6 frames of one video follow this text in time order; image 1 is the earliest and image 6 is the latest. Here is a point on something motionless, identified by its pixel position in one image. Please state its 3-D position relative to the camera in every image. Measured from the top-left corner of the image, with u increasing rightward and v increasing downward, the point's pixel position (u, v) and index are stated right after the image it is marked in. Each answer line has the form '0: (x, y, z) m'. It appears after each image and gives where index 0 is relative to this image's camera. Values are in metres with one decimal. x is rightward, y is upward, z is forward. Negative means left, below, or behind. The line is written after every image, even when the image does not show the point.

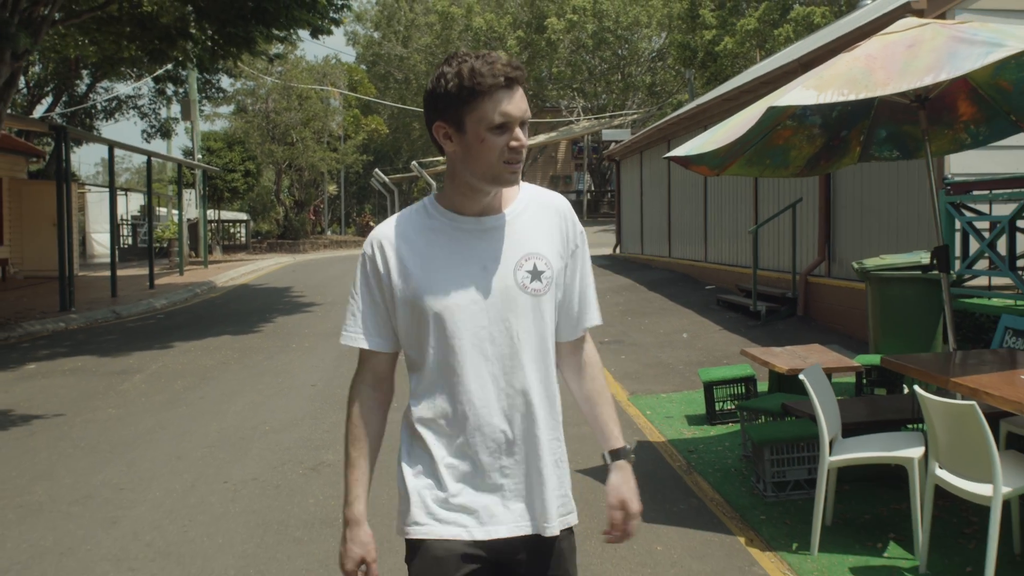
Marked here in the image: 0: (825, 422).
0: (+1.4, -0.6, +4.6) m
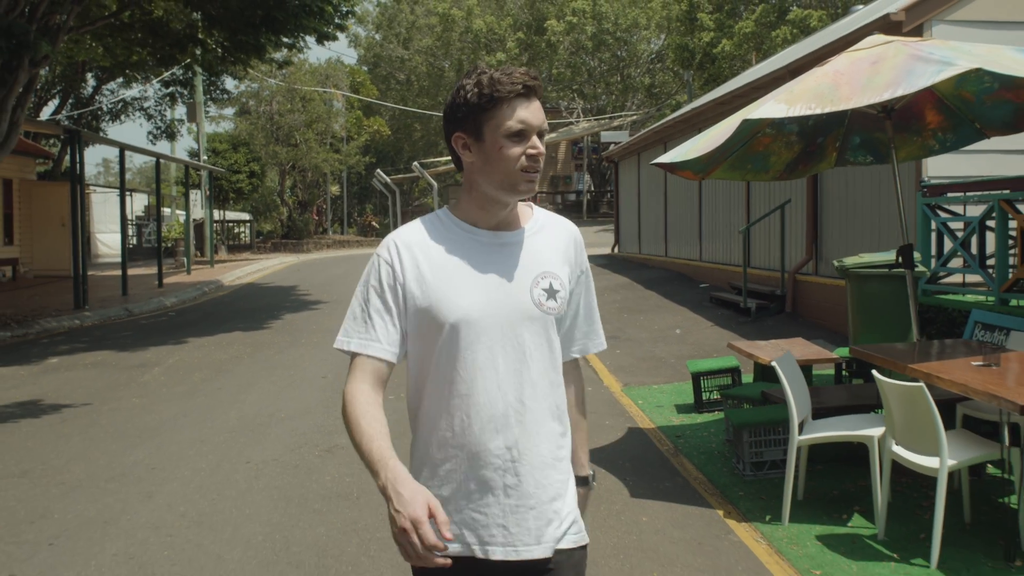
0: (+1.4, -0.6, +5.1) m
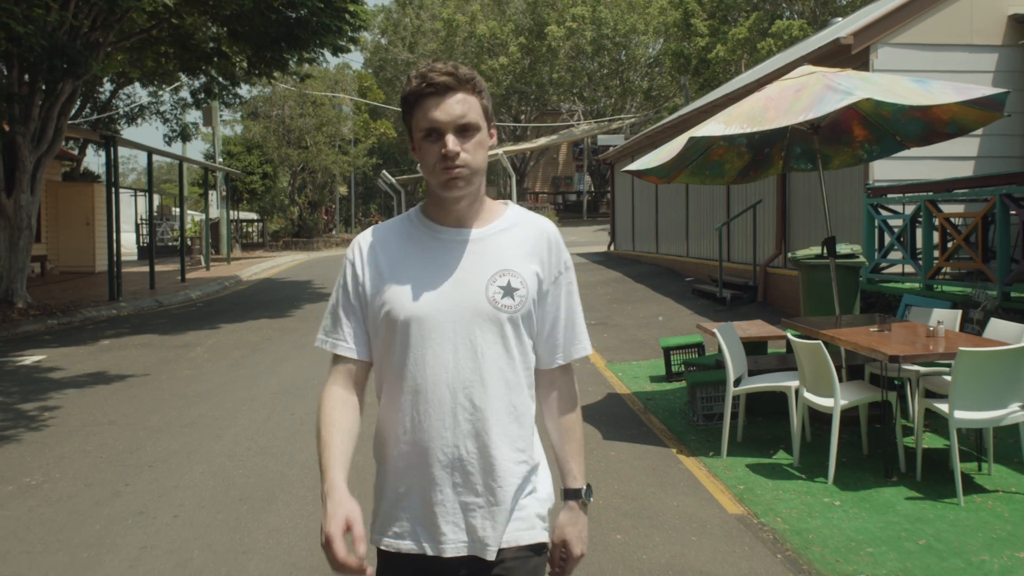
0: (+1.3, -0.5, +6.4) m
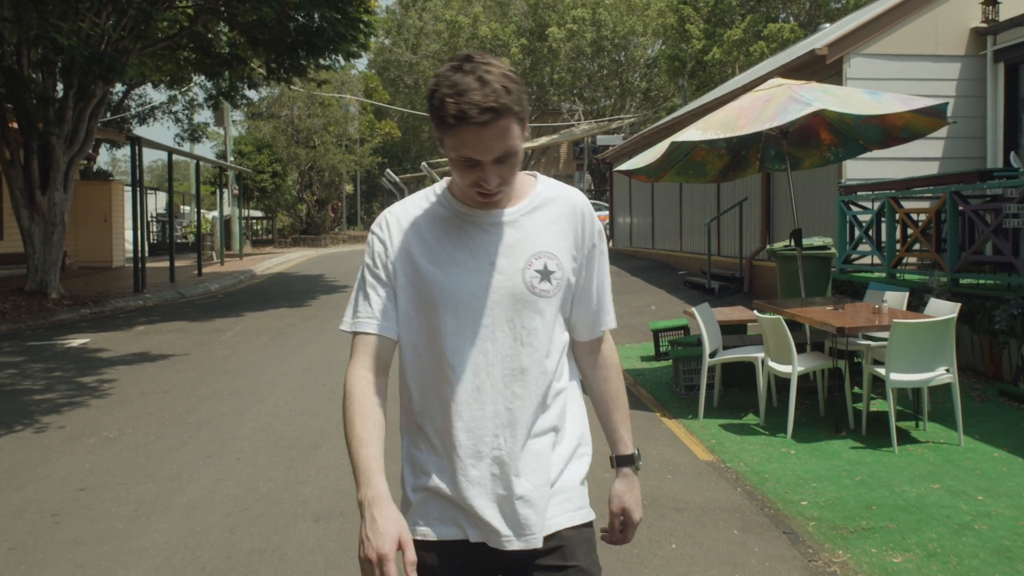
0: (+1.4, -0.3, +7.3) m
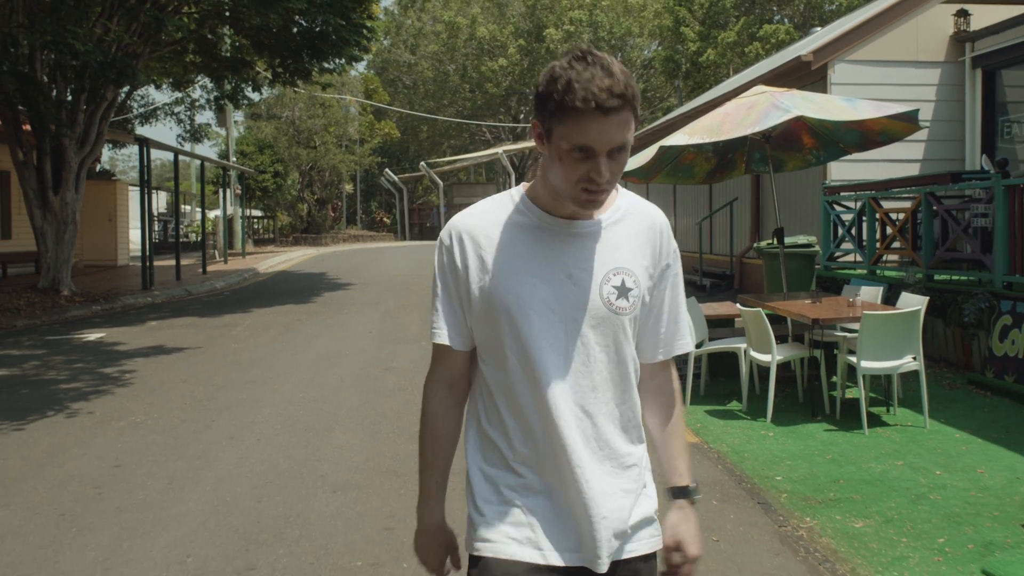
0: (+1.4, -0.3, +7.8) m
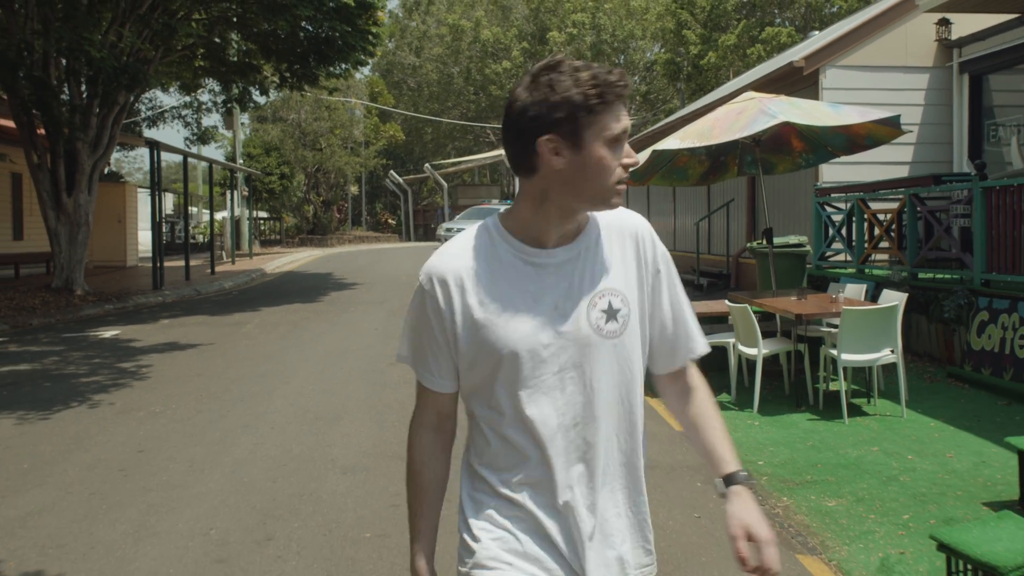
0: (+1.4, -0.3, +8.2) m
